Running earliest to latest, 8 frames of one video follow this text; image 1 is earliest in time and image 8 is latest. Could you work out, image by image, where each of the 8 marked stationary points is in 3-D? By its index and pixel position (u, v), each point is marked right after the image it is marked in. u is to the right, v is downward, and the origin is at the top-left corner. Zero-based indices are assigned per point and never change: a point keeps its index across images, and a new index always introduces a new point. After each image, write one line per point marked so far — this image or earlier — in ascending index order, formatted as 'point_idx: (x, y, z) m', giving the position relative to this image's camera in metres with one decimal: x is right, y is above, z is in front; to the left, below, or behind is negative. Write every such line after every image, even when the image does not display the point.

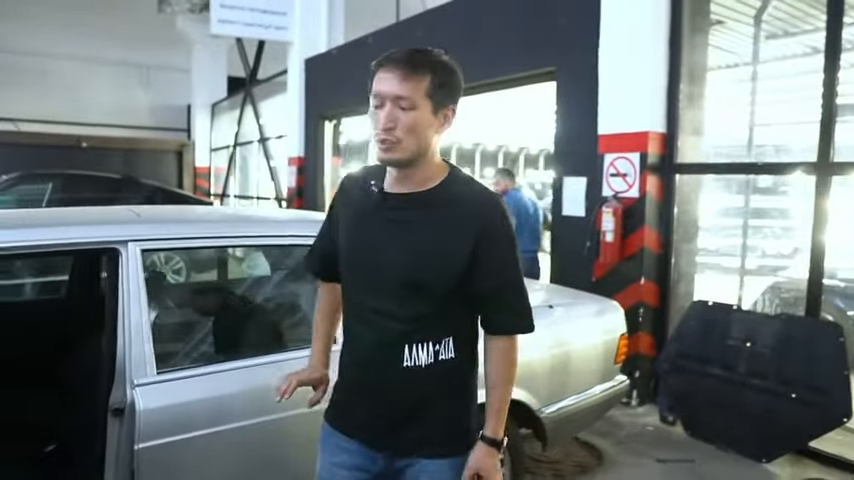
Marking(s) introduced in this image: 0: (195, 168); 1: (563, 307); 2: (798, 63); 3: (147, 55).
0: (-5.3, +1.7, +15.7) m
1: (+0.6, -0.3, +3.3) m
2: (+2.3, +1.2, +4.3) m
3: (-6.5, +4.3, +16.0) m
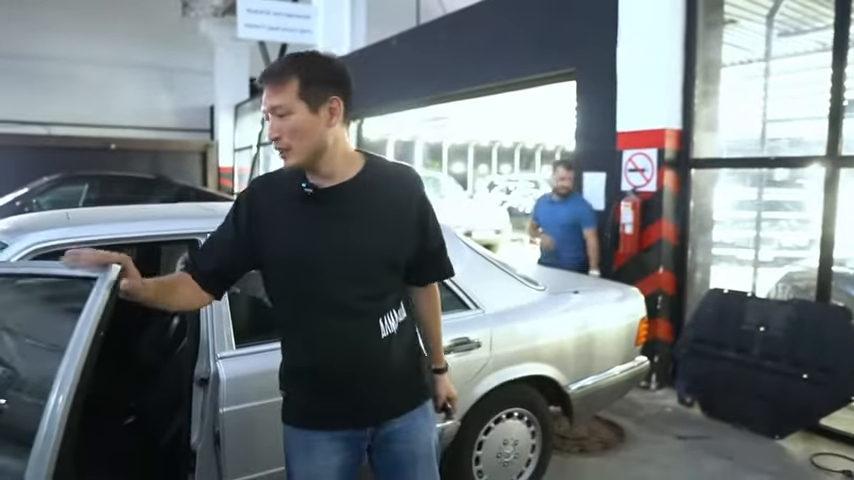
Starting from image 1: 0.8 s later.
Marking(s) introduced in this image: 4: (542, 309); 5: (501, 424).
0: (-4.8, +1.7, +16.0) m
1: (+0.8, -0.3, +3.5) m
2: (+2.5, +1.2, +4.6) m
3: (-6.1, +4.3, +16.4) m
4: (+0.5, -0.3, +3.2) m
5: (+0.3, -0.8, +3.0) m
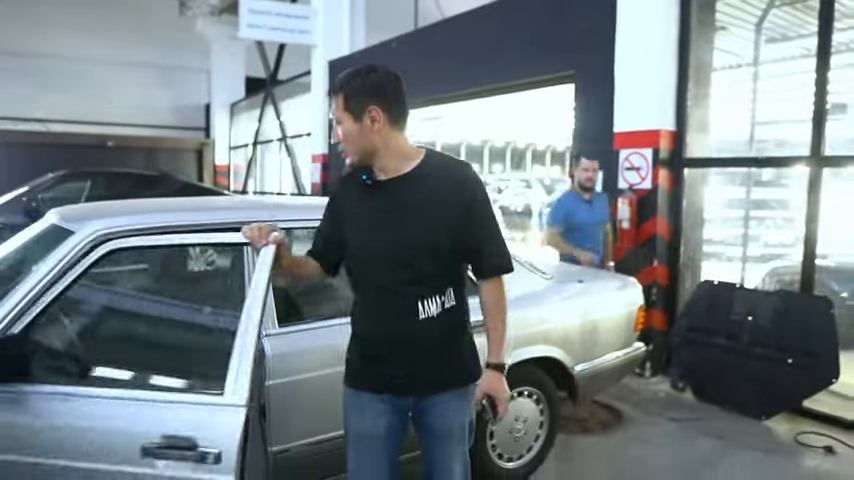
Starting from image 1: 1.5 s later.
0: (-5.0, +1.8, +16.2) m
1: (+0.9, -0.2, +3.8) m
2: (+2.6, +1.3, +4.9) m
3: (-6.2, +4.4, +16.5) m
4: (+0.6, -0.3, +3.5) m
5: (+0.4, -0.8, +3.2) m
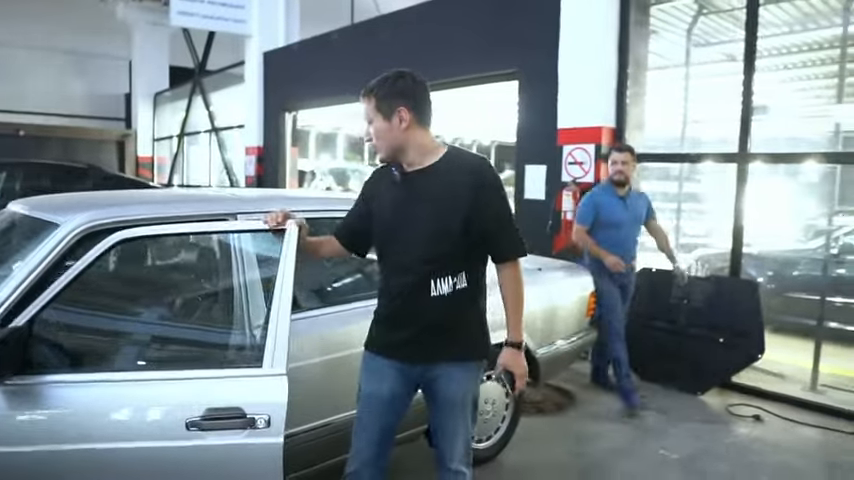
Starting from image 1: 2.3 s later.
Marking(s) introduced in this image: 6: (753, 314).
0: (-6.6, +1.9, +15.6) m
1: (+0.7, -0.2, +4.0) m
2: (+2.2, +1.3, +5.2) m
3: (-7.9, +4.5, +15.8) m
4: (+0.5, -0.2, +3.7) m
5: (+0.3, -0.7, +3.4) m
6: (+2.1, -0.5, +4.5) m
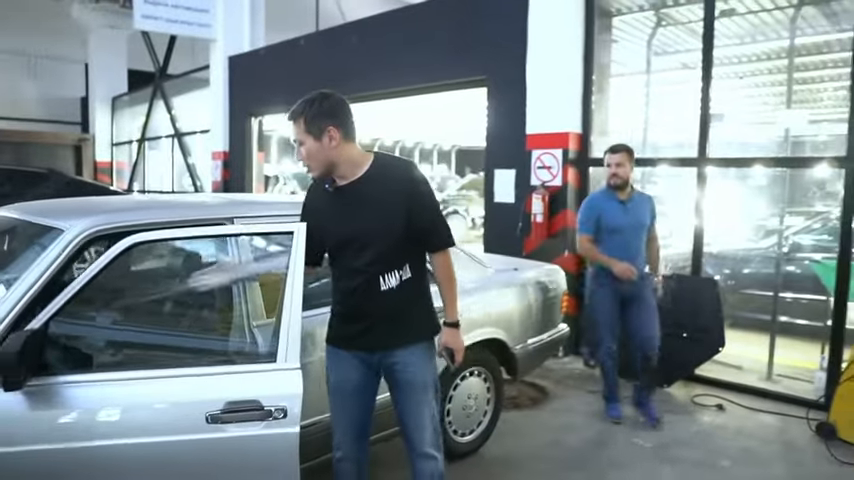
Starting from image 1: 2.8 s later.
0: (-7.4, +1.7, +15.4) m
1: (+0.6, -0.2, +4.2) m
2: (+2.0, +1.3, +5.5) m
3: (-8.7, +4.4, +15.4) m
4: (+0.4, -0.2, +3.9) m
5: (+0.2, -0.7, +3.6) m
6: (+2.0, -0.5, +4.7) m
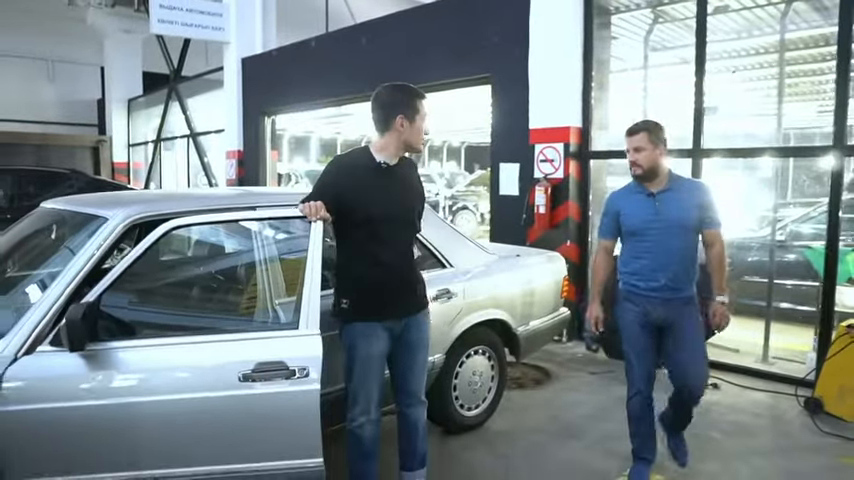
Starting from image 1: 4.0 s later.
0: (-7.2, +1.8, +15.7) m
1: (+0.6, -0.1, +4.5) m
2: (+2.1, +1.4, +5.8) m
3: (-8.6, +4.4, +15.8) m
4: (+0.4, -0.2, +4.1) m
5: (+0.2, -0.7, +3.8) m
6: (+2.0, -0.4, +5.0) m
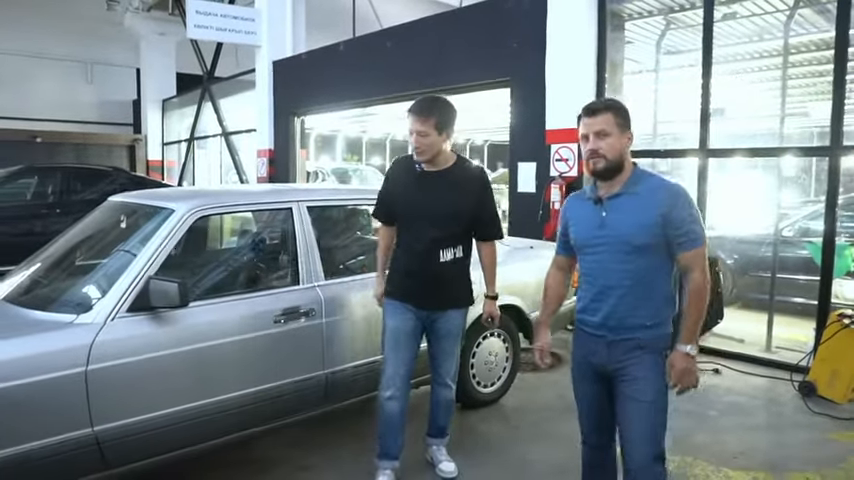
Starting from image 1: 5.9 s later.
0: (-6.7, +1.9, +16.4) m
1: (+0.8, -0.1, +4.8) m
2: (+2.3, +1.5, +6.1) m
3: (-8.0, +4.5, +16.5) m
4: (+0.6, -0.1, +4.5) m
5: (+0.4, -0.6, +4.2) m
6: (+2.2, -0.3, +5.3) m
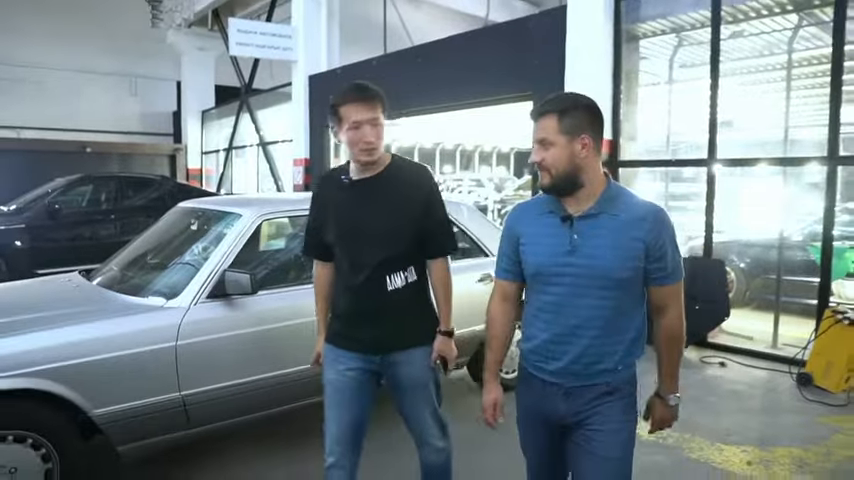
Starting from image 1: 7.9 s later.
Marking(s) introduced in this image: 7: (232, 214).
0: (-6.0, +1.8, +17.1) m
1: (+1.0, -0.1, +5.3) m
2: (+2.5, +1.4, +6.5) m
3: (-7.3, +4.4, +17.3) m
4: (+0.8, -0.1, +5.0) m
5: (+0.6, -0.6, +4.7) m
6: (+2.4, -0.4, +5.7) m
7: (-1.0, +0.1, +3.7) m
